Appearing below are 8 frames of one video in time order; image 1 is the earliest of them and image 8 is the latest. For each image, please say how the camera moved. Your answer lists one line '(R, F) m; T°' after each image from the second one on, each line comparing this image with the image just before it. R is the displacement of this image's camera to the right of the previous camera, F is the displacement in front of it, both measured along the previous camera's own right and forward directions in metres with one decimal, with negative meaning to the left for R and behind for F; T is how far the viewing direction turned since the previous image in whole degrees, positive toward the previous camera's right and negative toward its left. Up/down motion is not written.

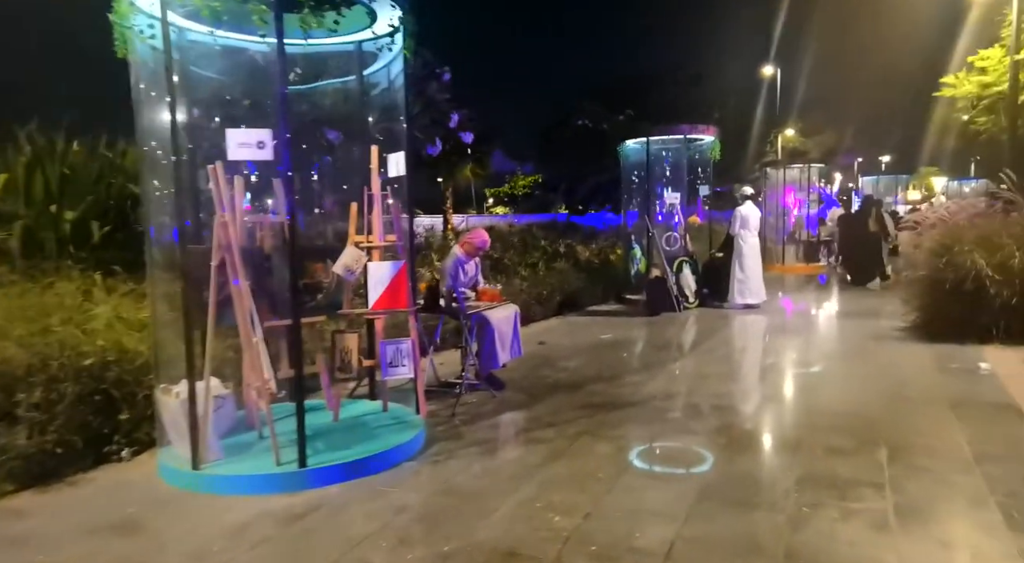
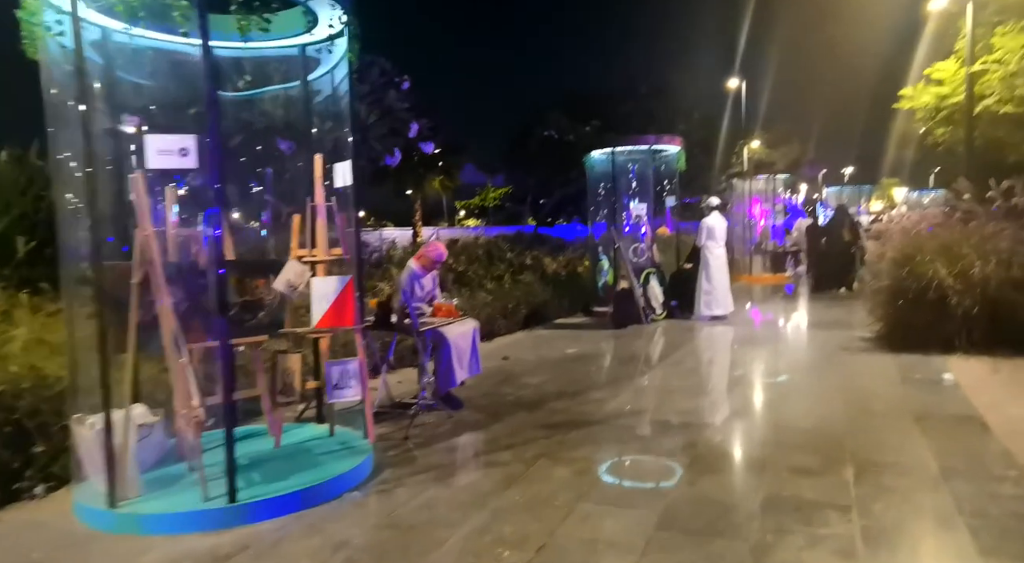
(+0.1, +0.2) m; +2°
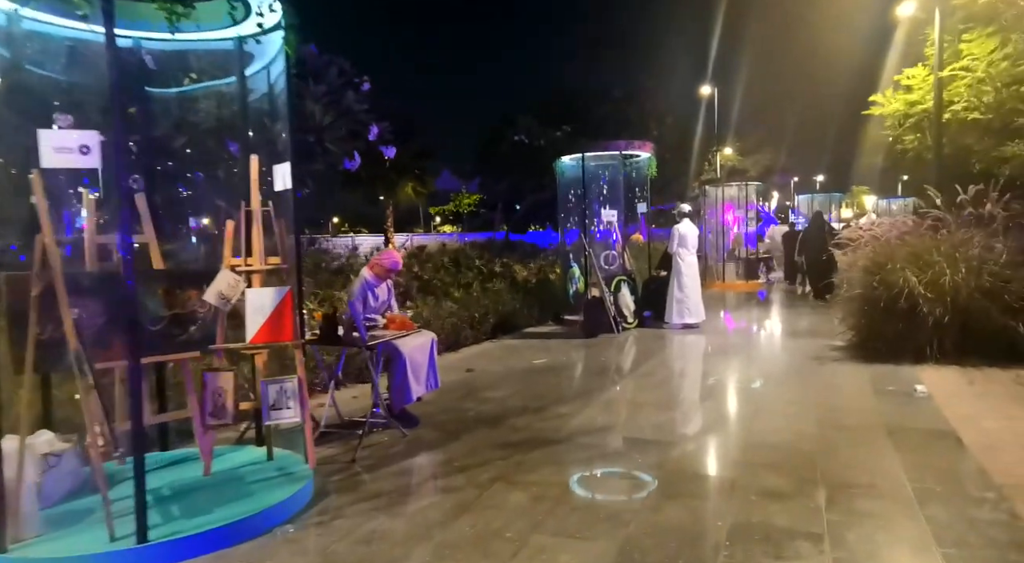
(+0.2, +0.3) m; +2°
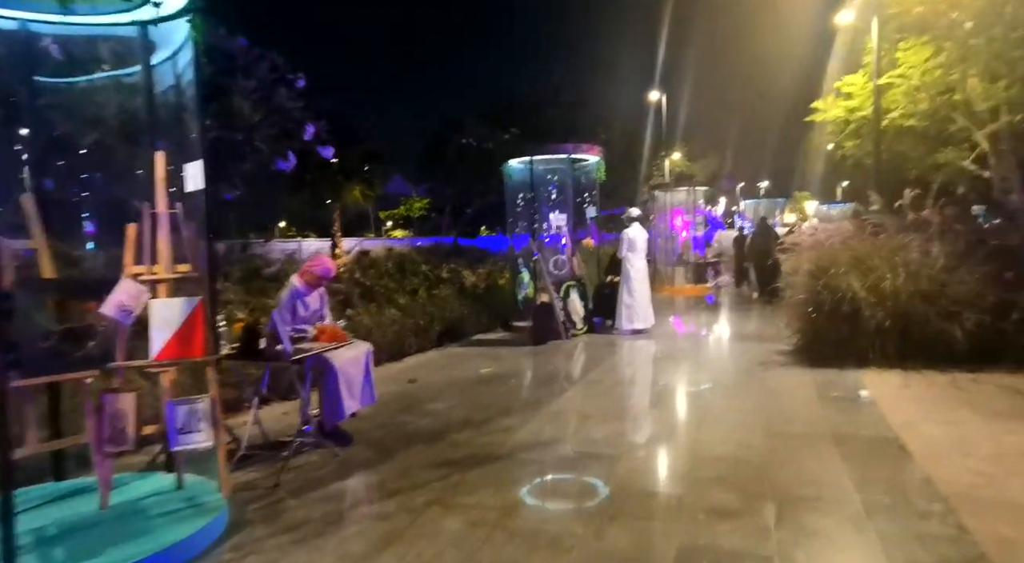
(+0.1, +0.3) m; +4°
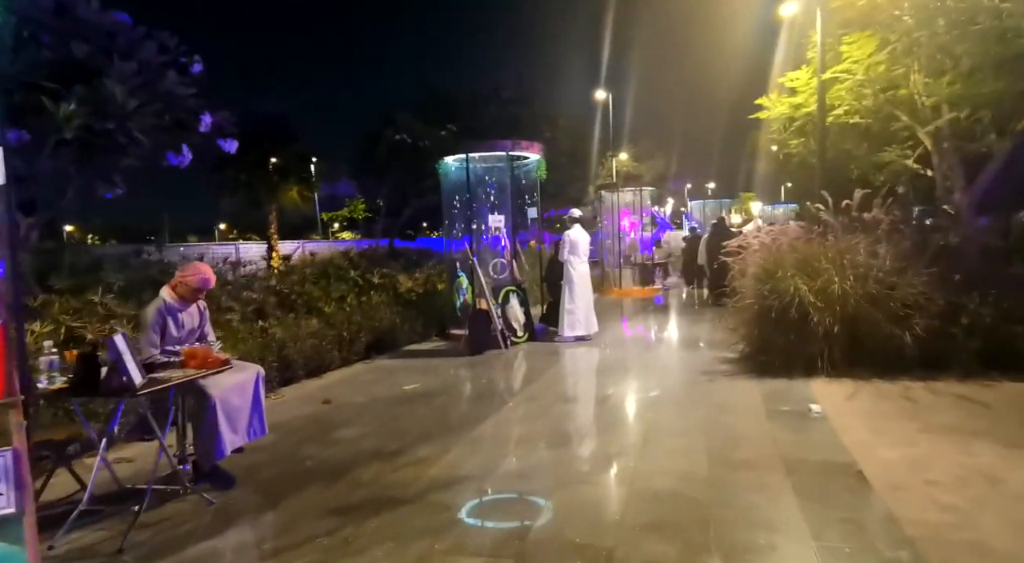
(+0.3, +0.7) m; +4°
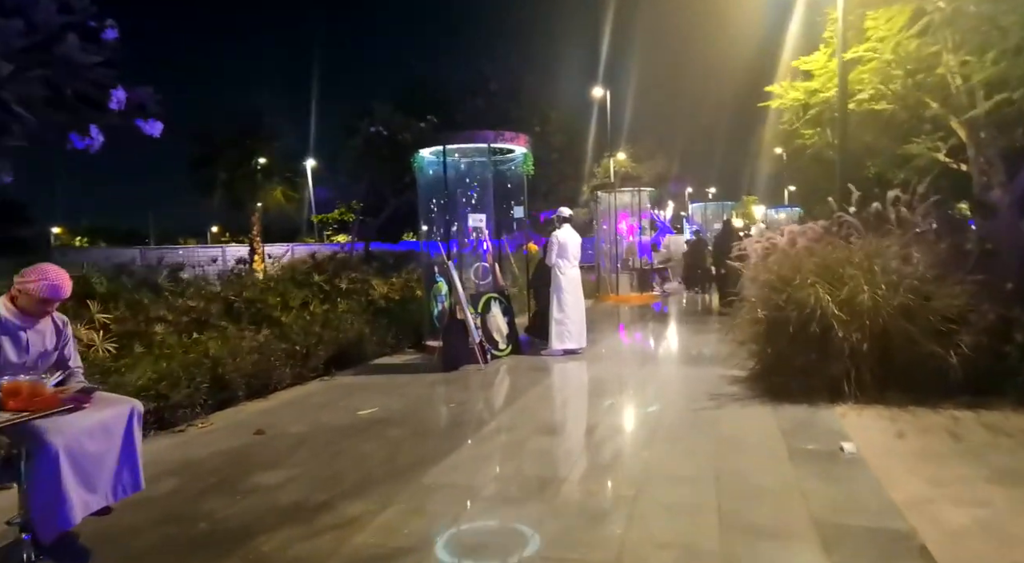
(+0.3, +1.2) m; 0°
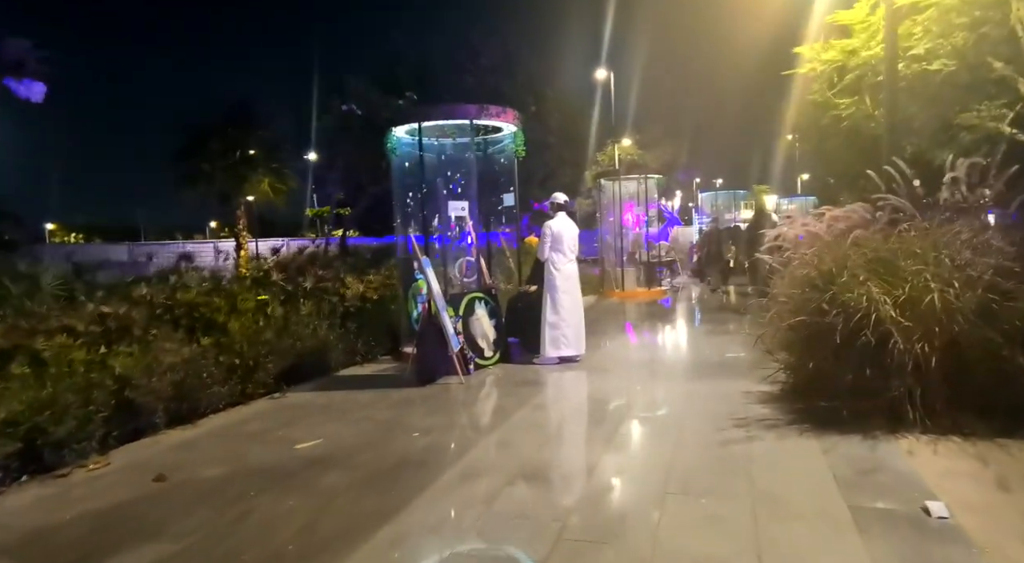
(+0.3, +1.4) m; -1°
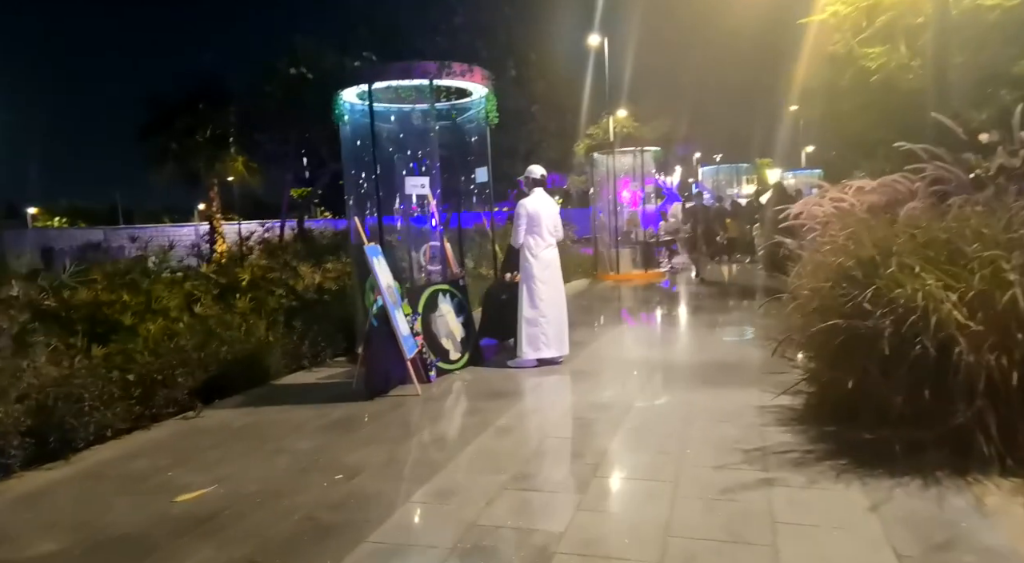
(+0.3, +1.3) m; 0°
